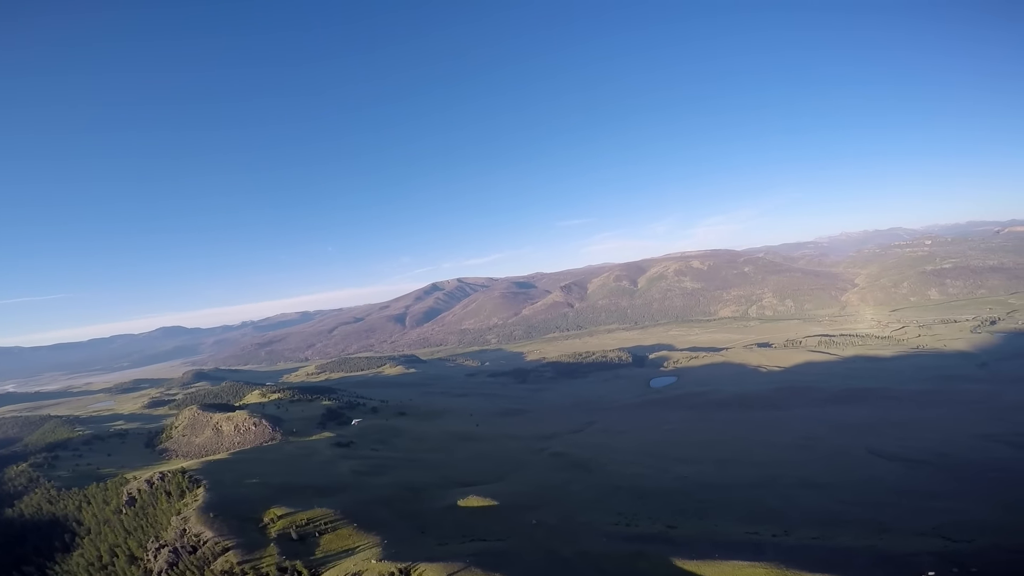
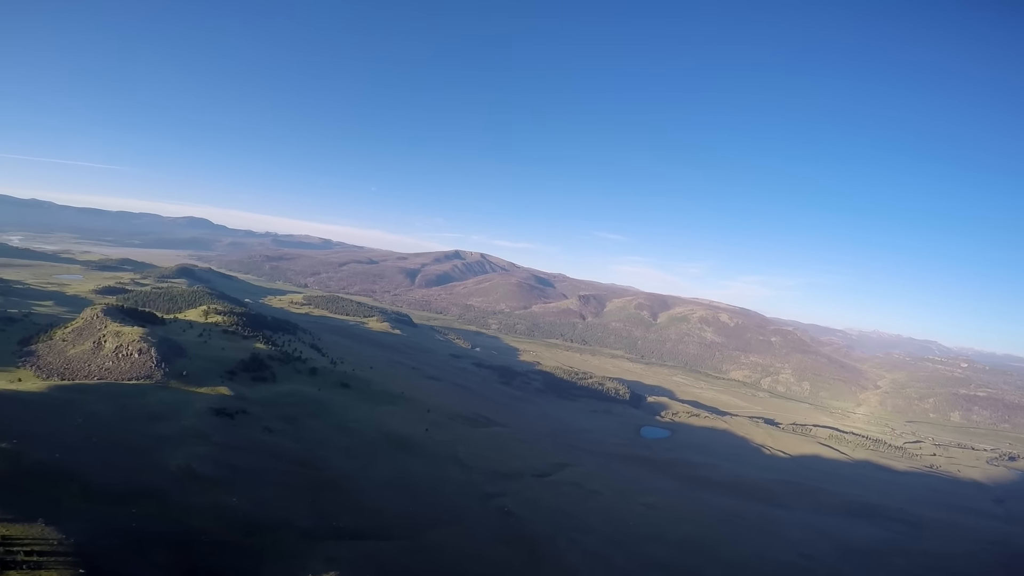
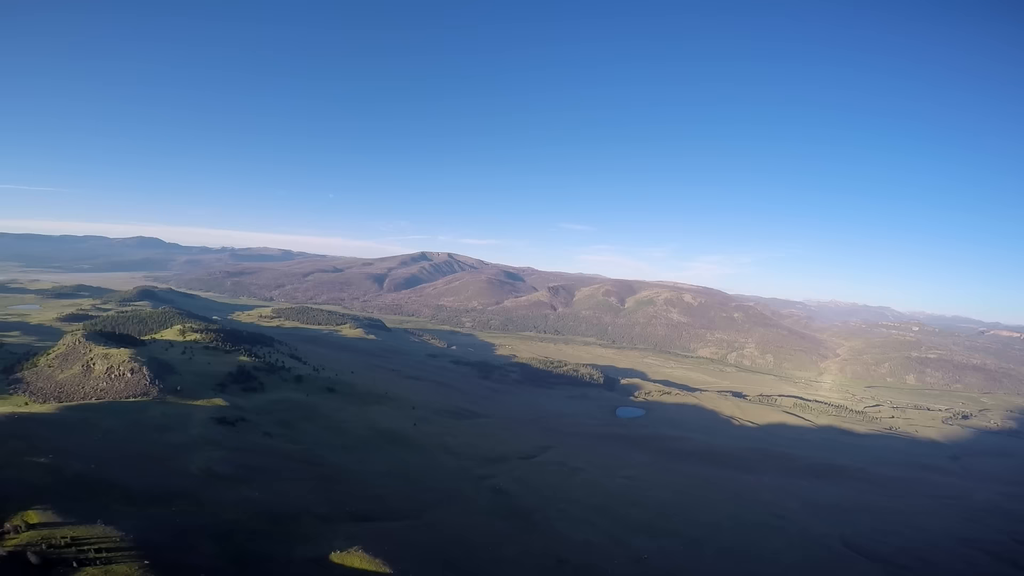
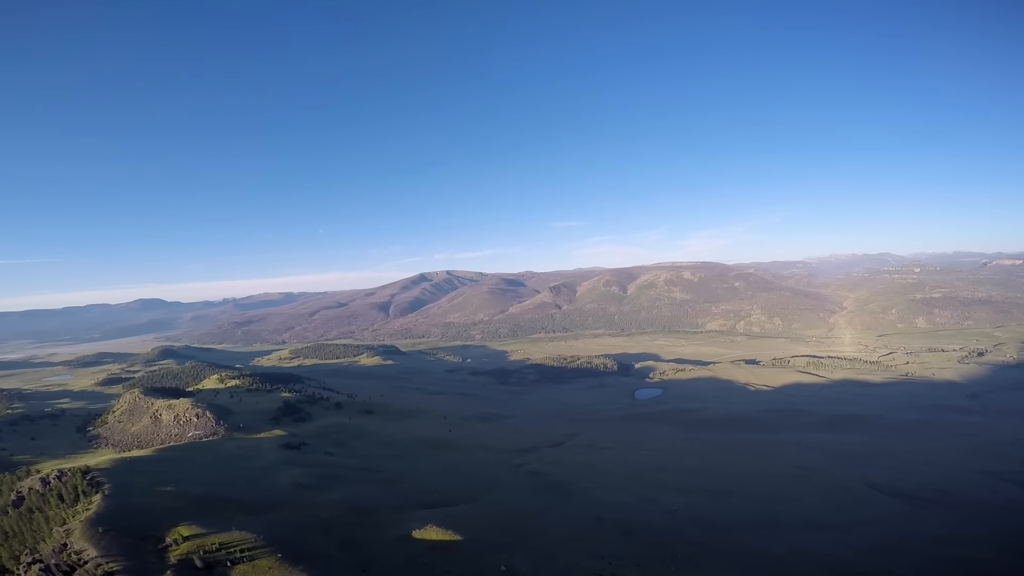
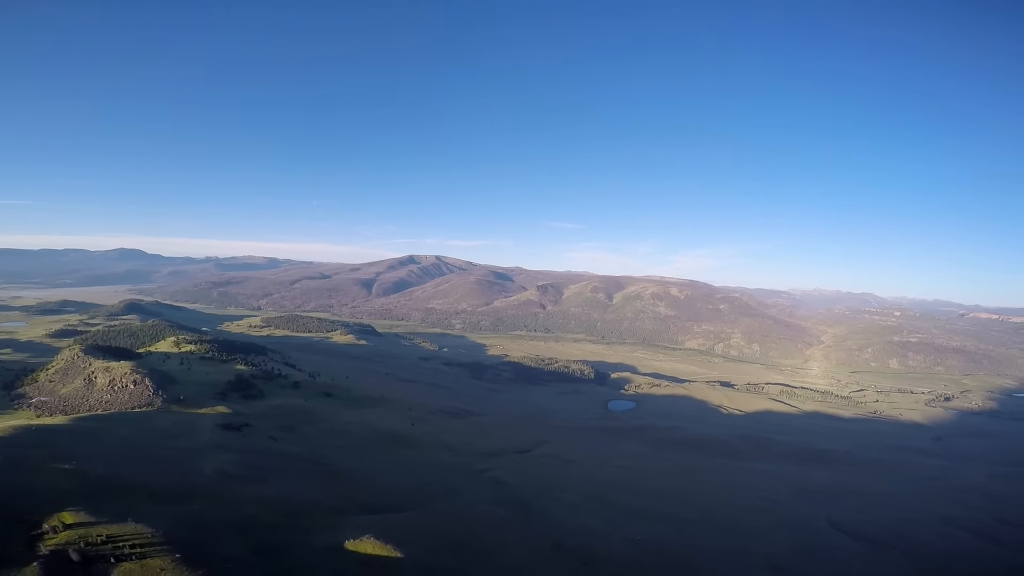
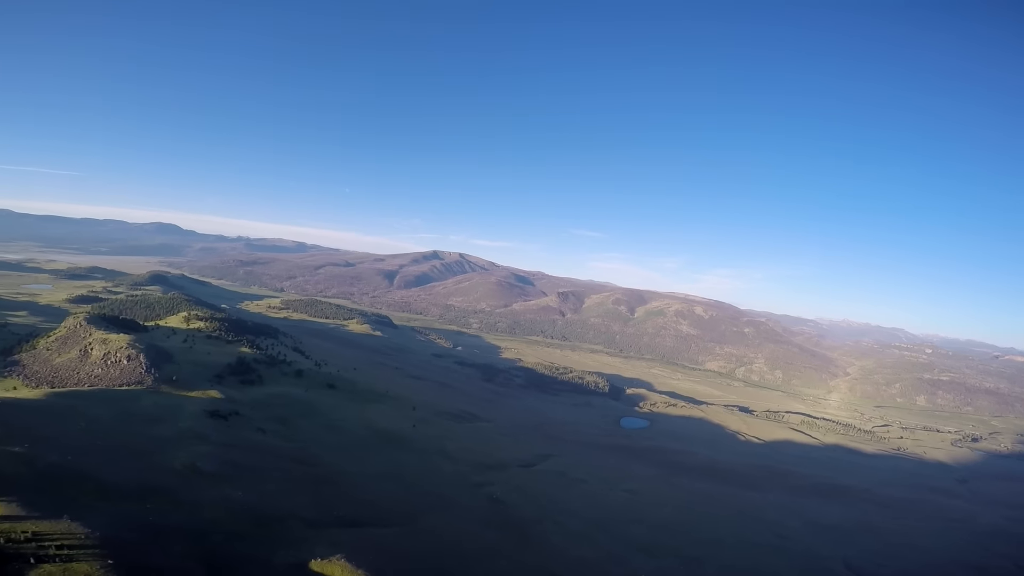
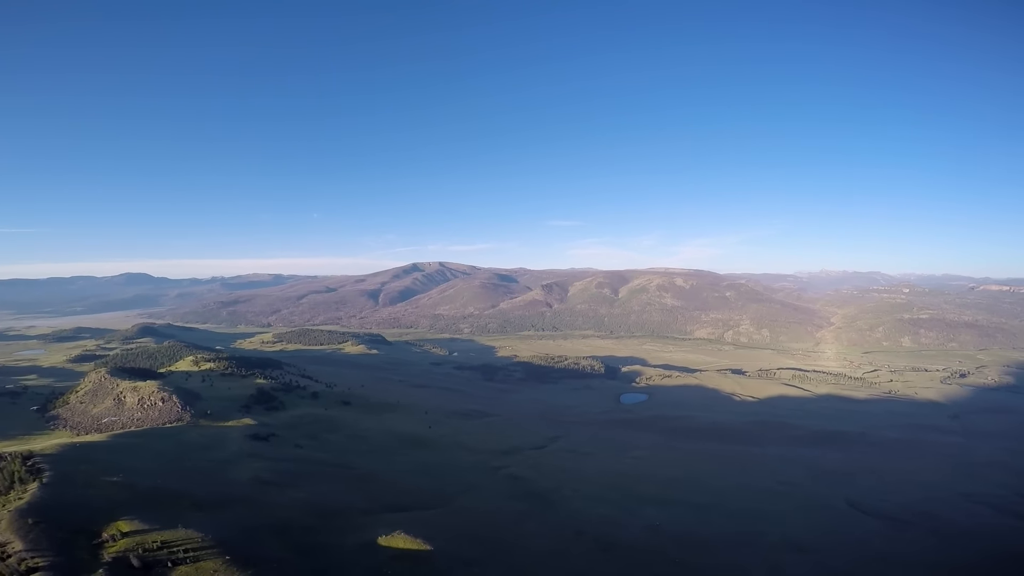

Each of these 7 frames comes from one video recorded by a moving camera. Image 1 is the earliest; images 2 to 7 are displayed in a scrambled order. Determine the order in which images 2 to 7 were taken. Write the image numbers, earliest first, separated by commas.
4, 7, 5, 3, 6, 2
